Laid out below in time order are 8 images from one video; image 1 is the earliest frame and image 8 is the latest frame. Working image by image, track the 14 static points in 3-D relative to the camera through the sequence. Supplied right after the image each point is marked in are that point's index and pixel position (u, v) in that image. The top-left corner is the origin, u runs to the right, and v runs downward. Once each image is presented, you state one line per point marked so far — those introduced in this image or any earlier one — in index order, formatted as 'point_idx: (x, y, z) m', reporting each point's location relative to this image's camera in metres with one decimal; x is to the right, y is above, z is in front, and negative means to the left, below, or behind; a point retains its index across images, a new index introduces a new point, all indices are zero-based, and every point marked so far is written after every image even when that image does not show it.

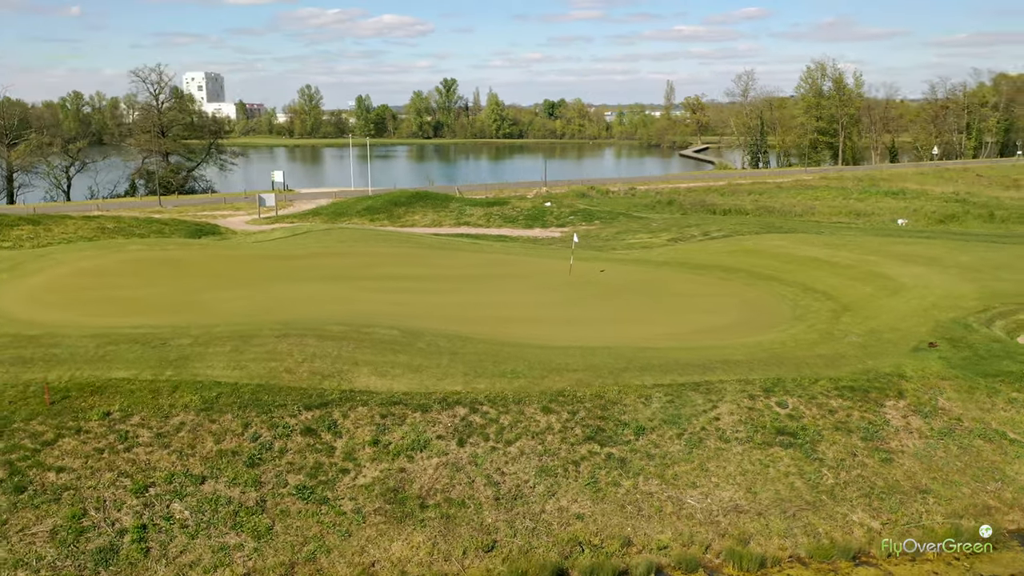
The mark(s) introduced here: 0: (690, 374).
0: (+3.0, -1.4, +13.3) m
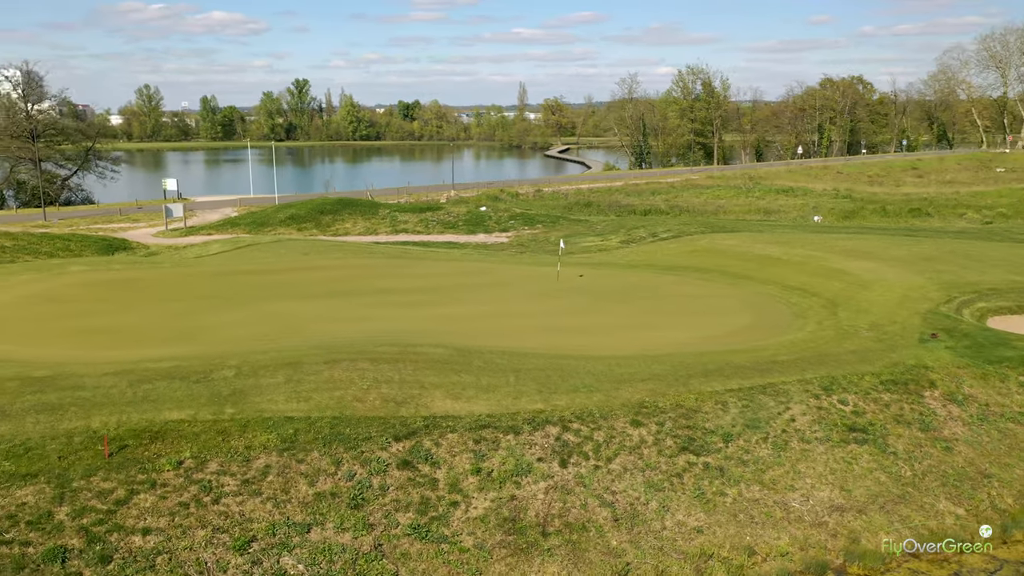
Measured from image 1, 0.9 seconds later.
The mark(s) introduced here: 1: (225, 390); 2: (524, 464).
0: (+4.0, -1.5, +13.5) m
1: (-4.0, -1.4, +11.5) m
2: (+0.2, -2.4, +11.2) m
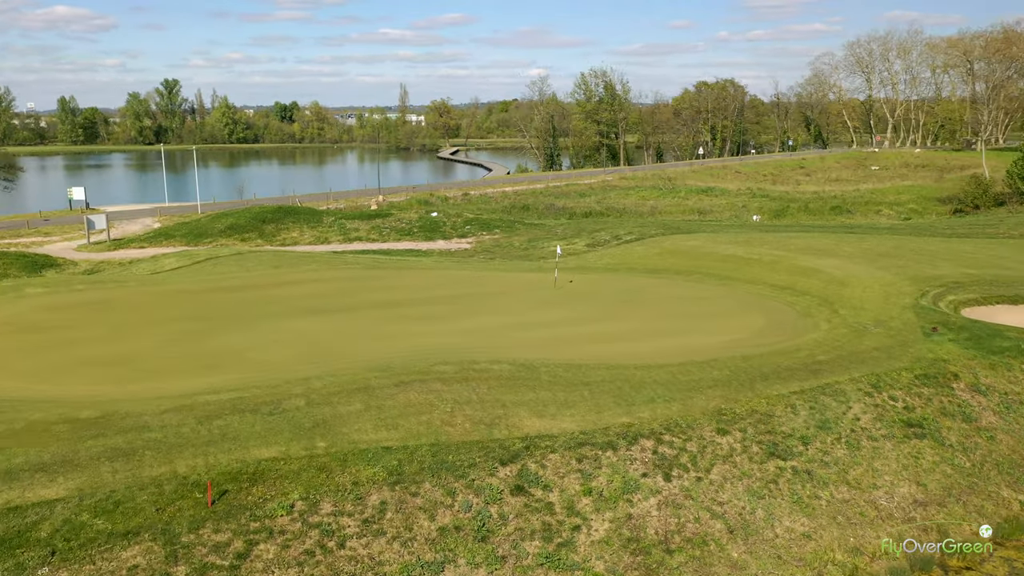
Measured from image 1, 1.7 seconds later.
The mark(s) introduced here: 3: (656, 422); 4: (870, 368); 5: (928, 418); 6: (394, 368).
0: (+5.0, -1.5, +13.7) m
1: (-2.6, -1.7, +10.6) m
2: (+1.6, -2.5, +10.9) m
3: (+2.1, -1.9, +11.9) m
4: (+6.4, -1.4, +14.6) m
5: (+6.8, -2.2, +13.4) m
6: (-1.7, -1.2, +12.5) m
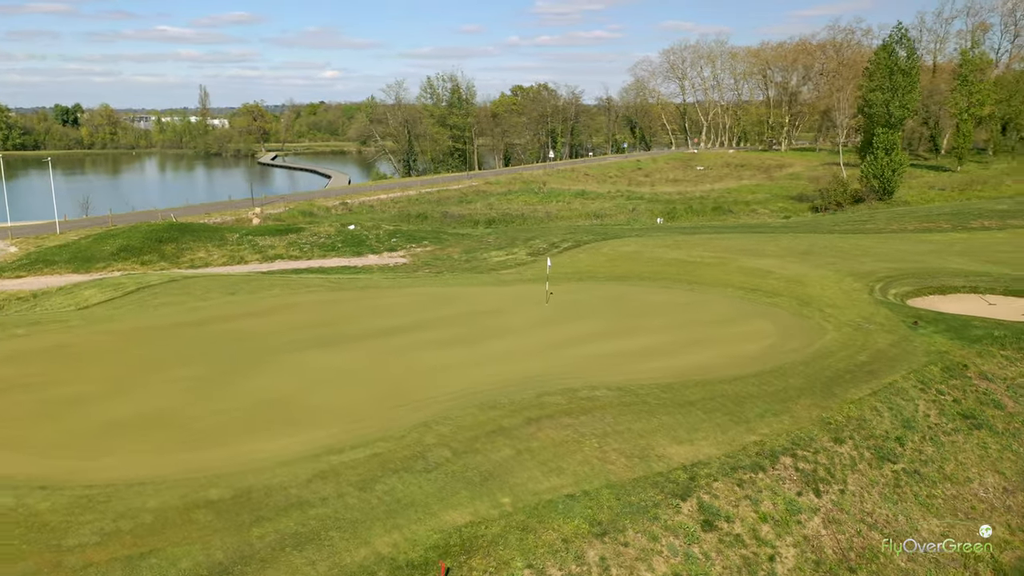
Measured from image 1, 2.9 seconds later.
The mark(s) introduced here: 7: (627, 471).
0: (+6.2, -1.6, +14.2) m
1: (-0.5, -2.1, +9.4) m
2: (+3.6, -2.8, +10.7) m
3: (+3.9, -2.1, +11.8) m
4: (+7.4, -1.4, +15.4) m
5: (+8.1, -2.1, +14.4) m
6: (-0.1, -1.6, +11.5) m
7: (+1.4, -2.3, +10.2) m
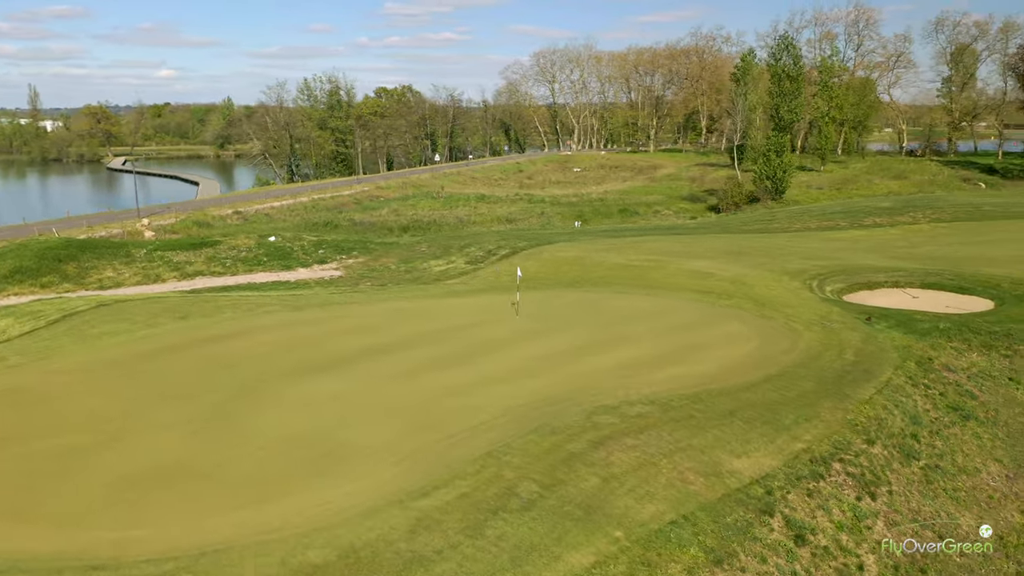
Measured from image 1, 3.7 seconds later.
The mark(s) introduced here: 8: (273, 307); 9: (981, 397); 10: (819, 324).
0: (+6.4, -1.6, +14.7) m
1: (+0.7, -2.4, +8.9) m
2: (+4.5, -2.9, +10.8) m
3: (+4.5, -2.2, +11.9) m
4: (+7.3, -1.4, +16.1) m
5: (+8.2, -2.1, +15.2) m
6: (+0.7, -1.9, +10.9) m
7: (+2.4, -2.4, +10.0) m
8: (-5.5, -0.5, +18.7) m
9: (+9.0, -2.1, +16.0) m
10: (+6.9, -0.8, +18.7) m
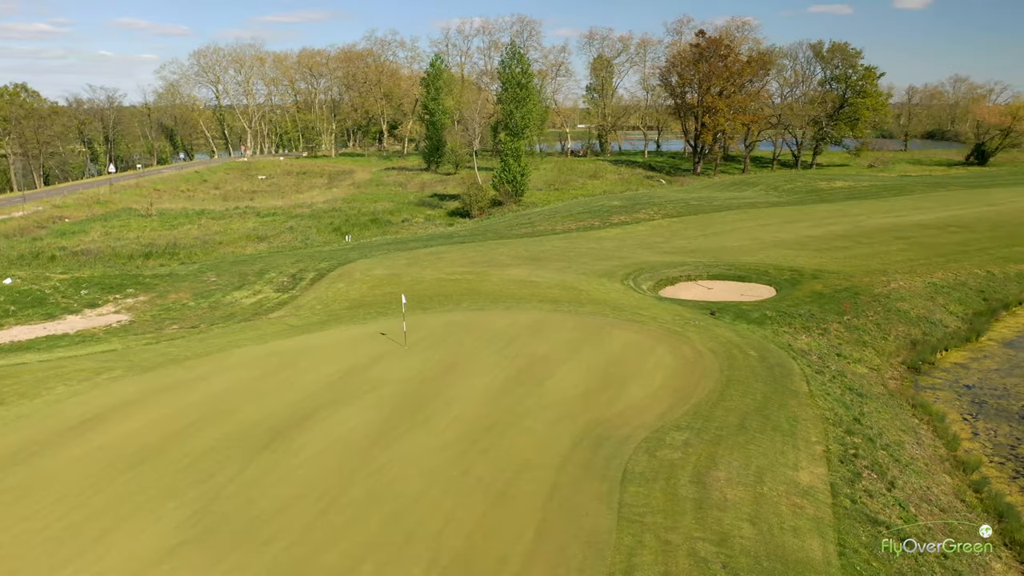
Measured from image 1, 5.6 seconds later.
0: (+5.3, -1.6, +15.8) m
1: (+2.5, -2.7, +8.1) m
2: (+5.3, -2.9, +11.4) m
3: (+4.8, -2.3, +12.5) m
4: (+5.6, -1.4, +17.4) m
5: (+6.8, -1.9, +17.0) m
6: (+1.7, -2.2, +10.0) m
7: (+3.7, -2.7, +9.8) m
8: (-7.2, -1.6, +14.6) m
9: (+7.3, -1.9, +18.0) m
10: (+4.1, -0.9, +19.6) m
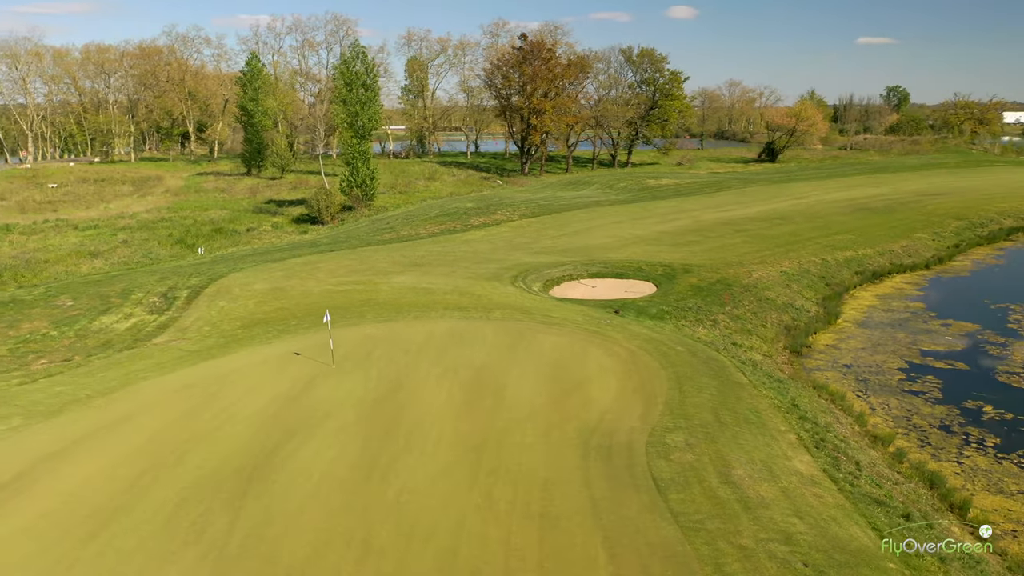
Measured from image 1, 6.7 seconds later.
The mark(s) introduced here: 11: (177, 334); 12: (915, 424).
0: (+4.2, -1.5, +16.4) m
1: (+3.3, -2.7, +8.4) m
2: (+5.2, -2.8, +12.2) m
3: (+4.5, -2.2, +13.1) m
4: (+4.1, -1.3, +18.1) m
5: (+5.4, -1.8, +17.9) m
6: (+2.0, -2.3, +10.0) m
7: (+4.0, -2.6, +10.3) m
8: (-7.7, -2.1, +12.4) m
9: (+5.6, -1.7, +19.1) m
10: (+2.1, -0.9, +19.9) m
11: (-7.7, -1.1, +18.8) m
12: (+8.4, -2.9, +17.3) m
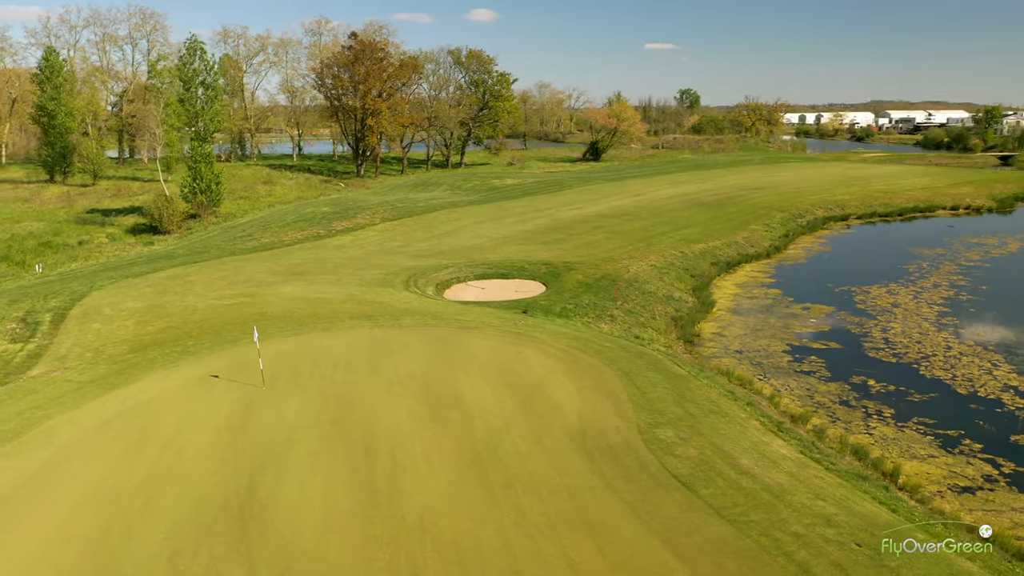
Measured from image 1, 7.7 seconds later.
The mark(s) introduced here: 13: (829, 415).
0: (+2.9, -1.4, +16.9) m
1: (+3.9, -2.6, +8.8) m
2: (+5.0, -2.6, +13.0) m
3: (+4.0, -2.1, +13.7) m
4: (+2.4, -1.2, +18.5) m
5: (+3.8, -1.7, +18.6) m
6: (+2.3, -2.3, +10.1) m
7: (+4.2, -2.5, +10.8) m
8: (-7.7, -2.5, +10.3) m
9: (+3.7, -1.6, +19.7) m
10: (+0.1, -0.9, +19.7) m
11: (-9.2, -1.6, +16.6) m
12: (+6.9, -2.6, +18.6) m
13: (+6.8, -2.7, +17.7) m
